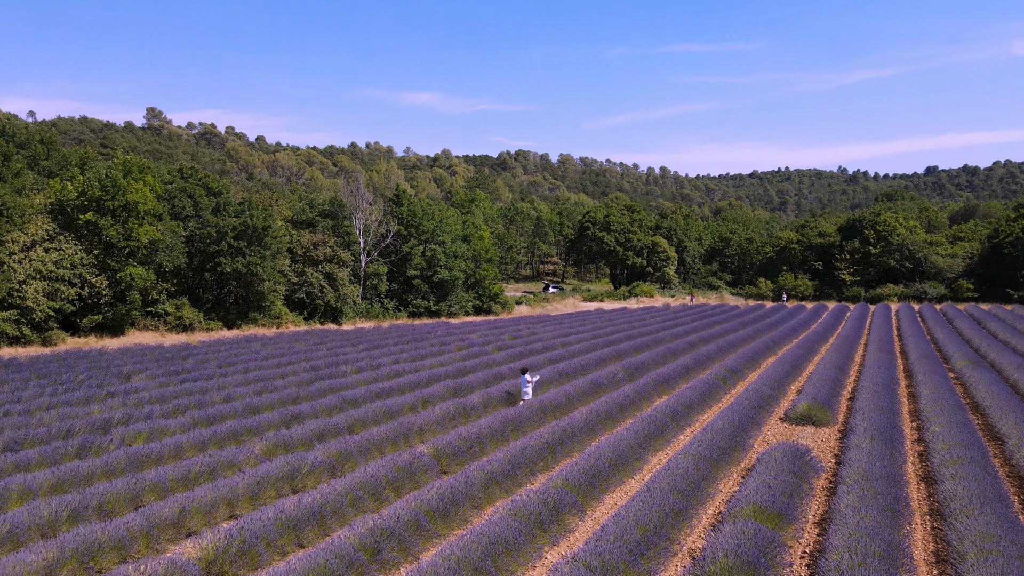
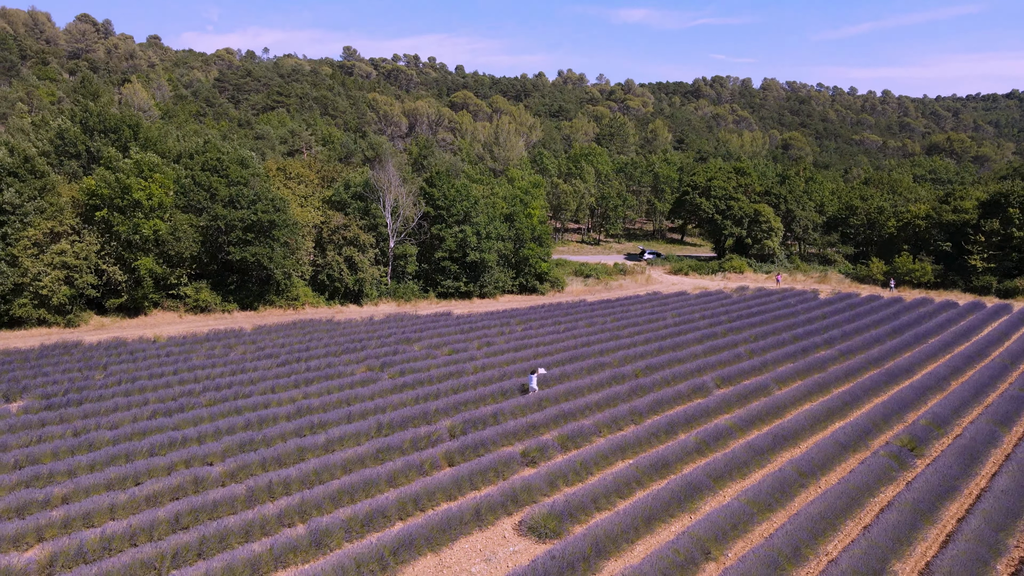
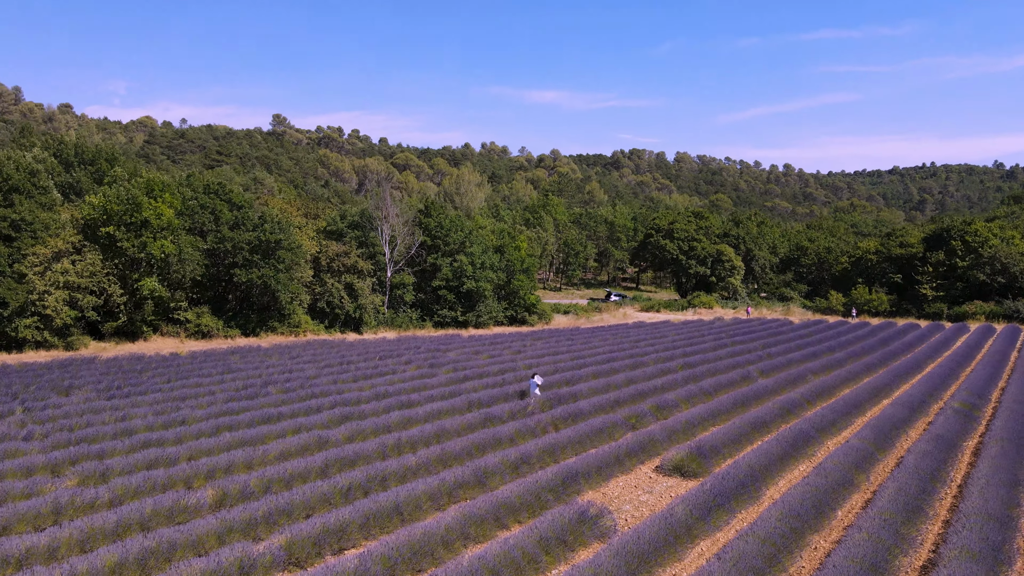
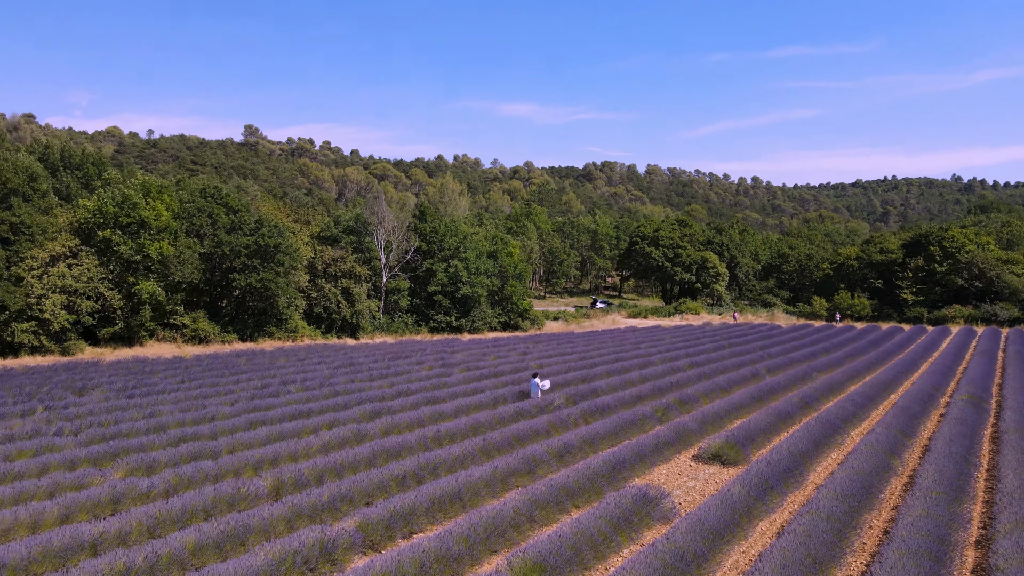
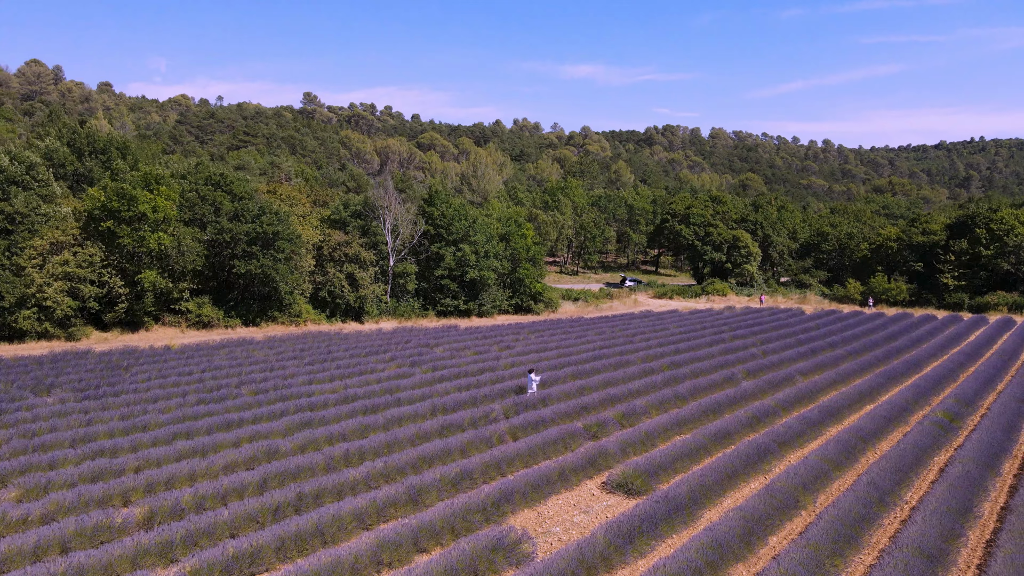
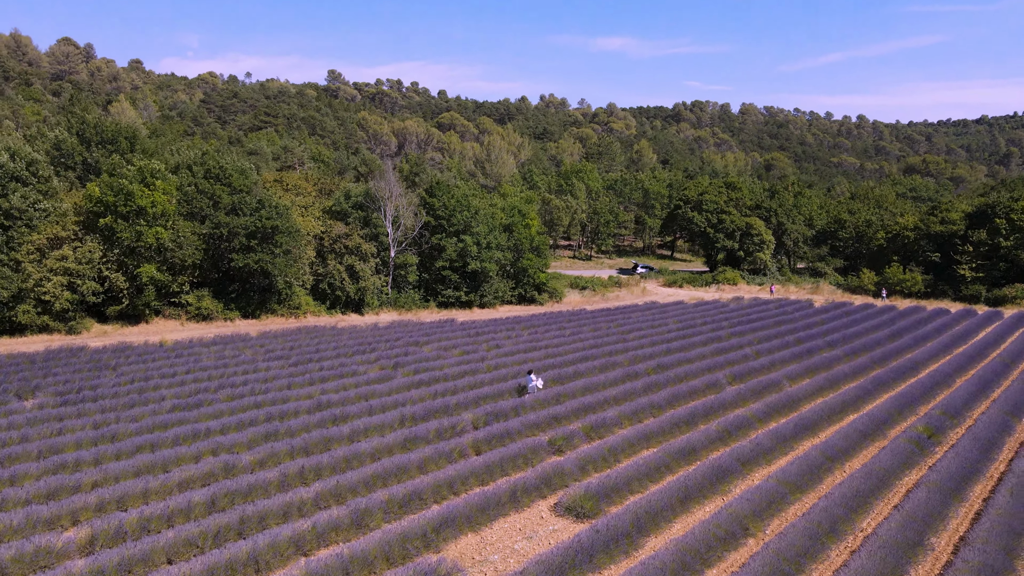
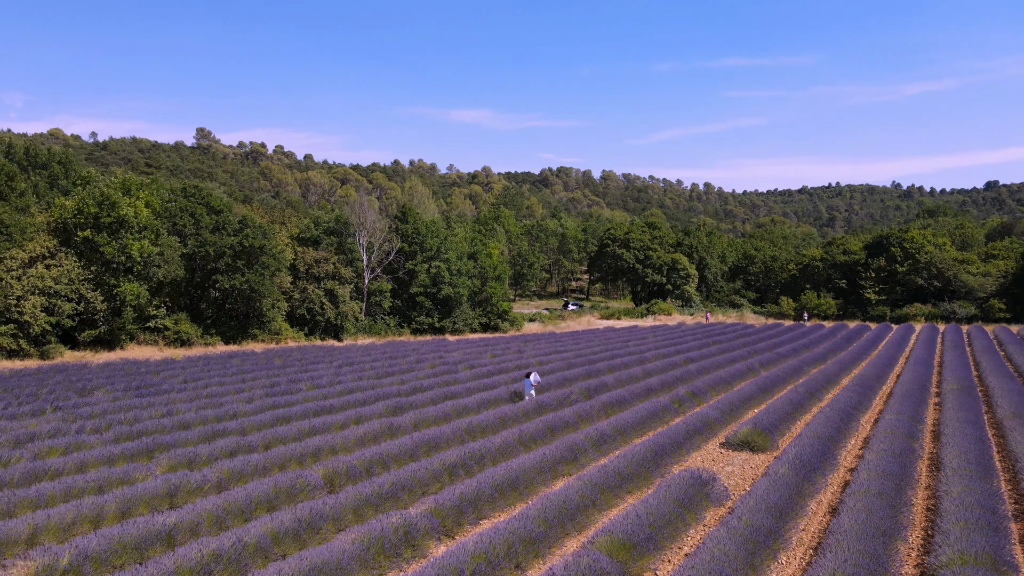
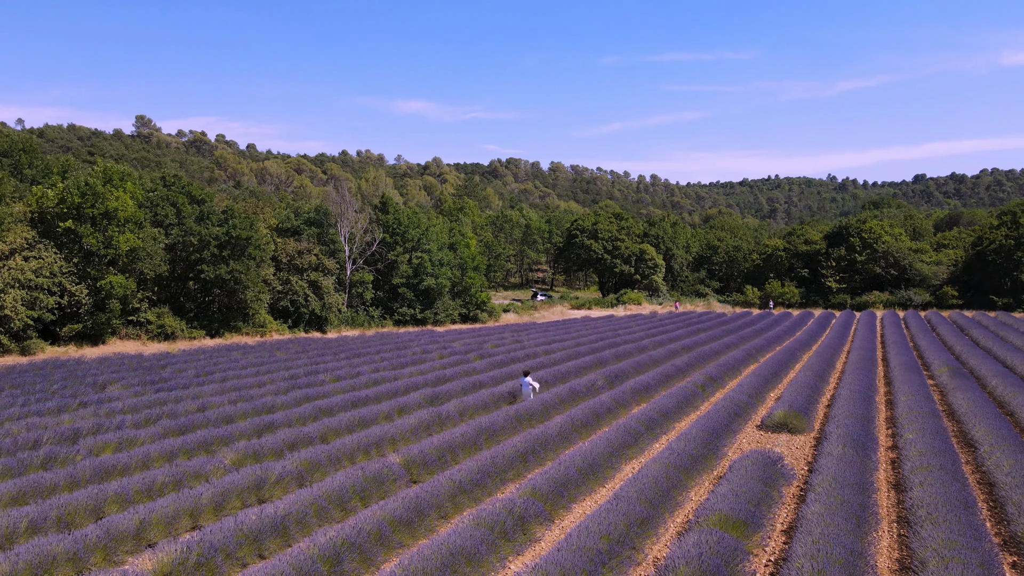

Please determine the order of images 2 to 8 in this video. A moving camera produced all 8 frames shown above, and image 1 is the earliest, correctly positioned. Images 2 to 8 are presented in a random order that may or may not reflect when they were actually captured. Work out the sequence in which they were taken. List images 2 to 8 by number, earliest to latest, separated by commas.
8, 7, 4, 3, 5, 6, 2
